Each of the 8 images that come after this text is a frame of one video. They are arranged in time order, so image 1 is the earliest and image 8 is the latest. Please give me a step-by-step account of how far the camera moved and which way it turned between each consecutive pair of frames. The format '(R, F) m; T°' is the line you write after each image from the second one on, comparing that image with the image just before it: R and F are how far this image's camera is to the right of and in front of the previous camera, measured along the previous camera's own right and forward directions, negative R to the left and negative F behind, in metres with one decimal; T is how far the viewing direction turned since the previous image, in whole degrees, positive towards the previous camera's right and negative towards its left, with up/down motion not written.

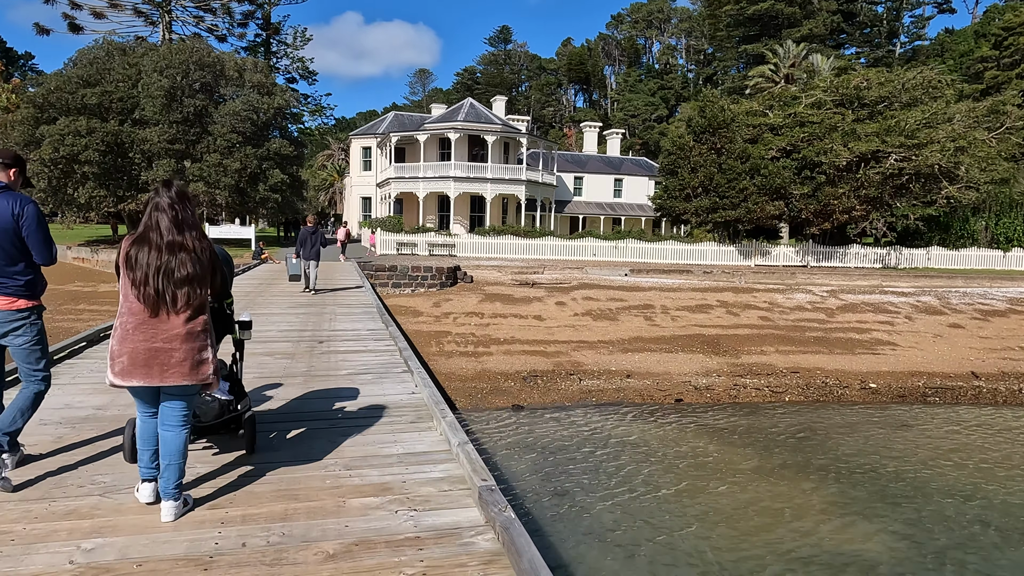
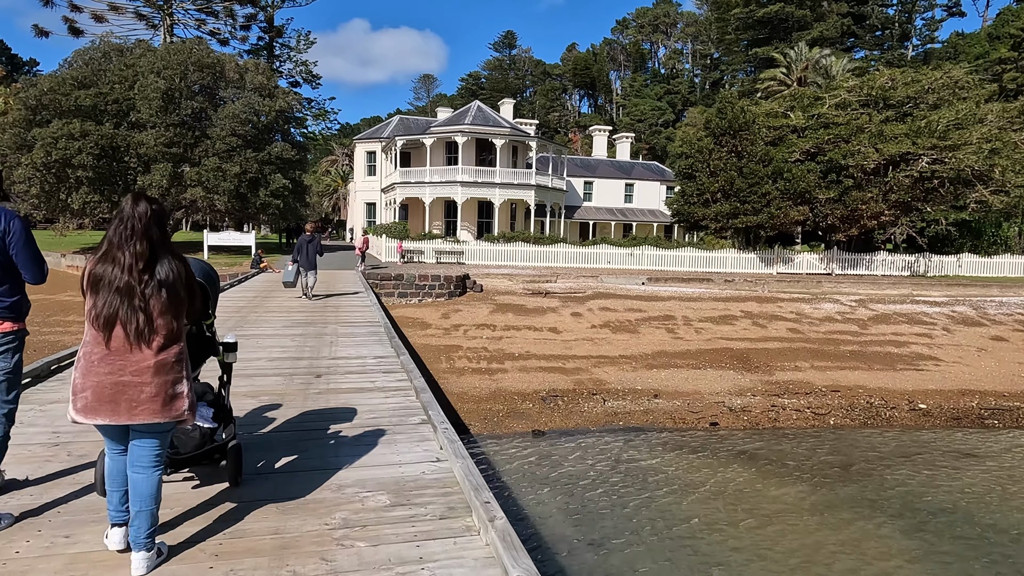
(-0.2, +1.0) m; 0°
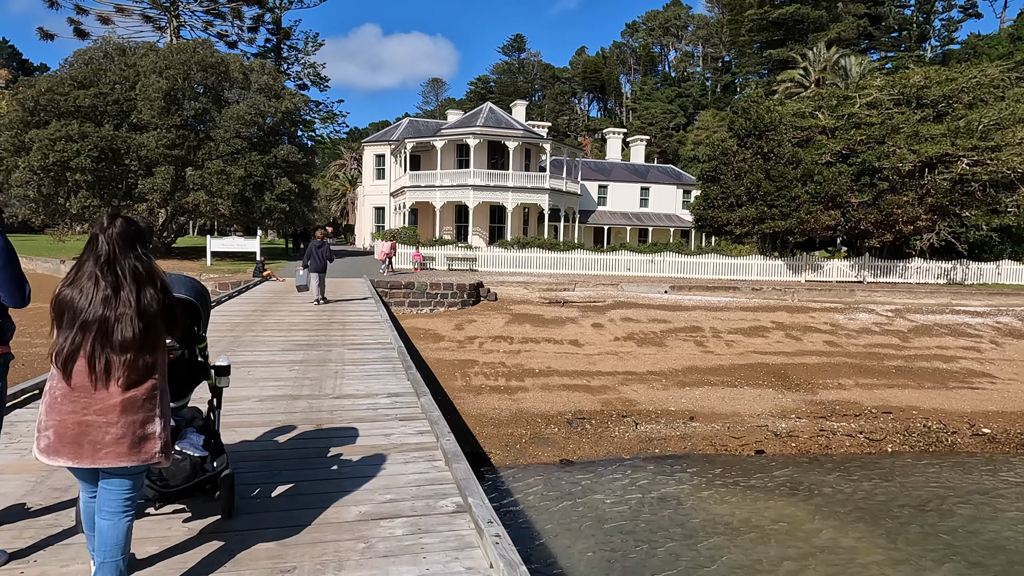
(-0.2, +1.0) m; -1°
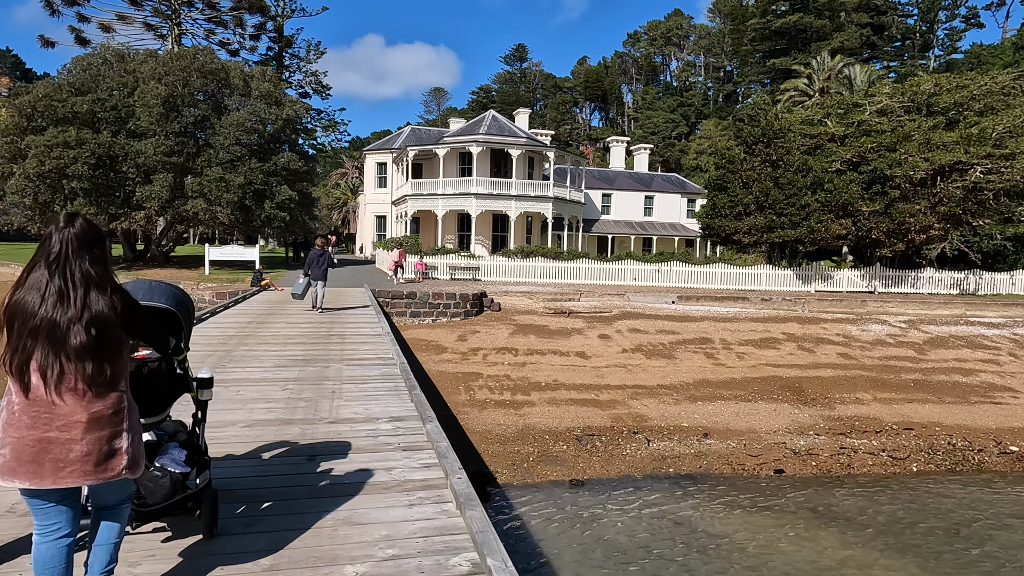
(-0.1, +0.4) m; 0°
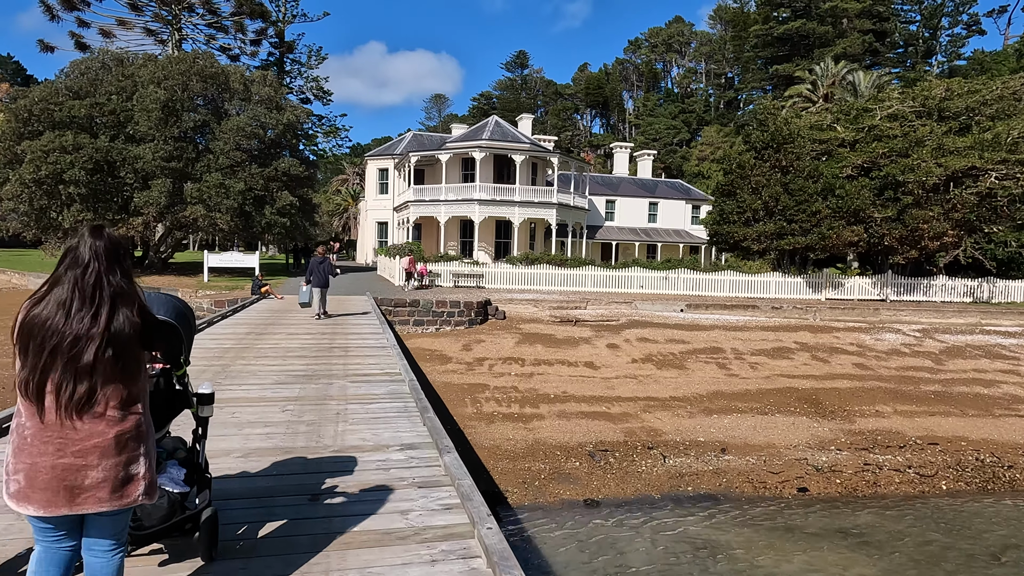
(-0.1, +0.4) m; 0°
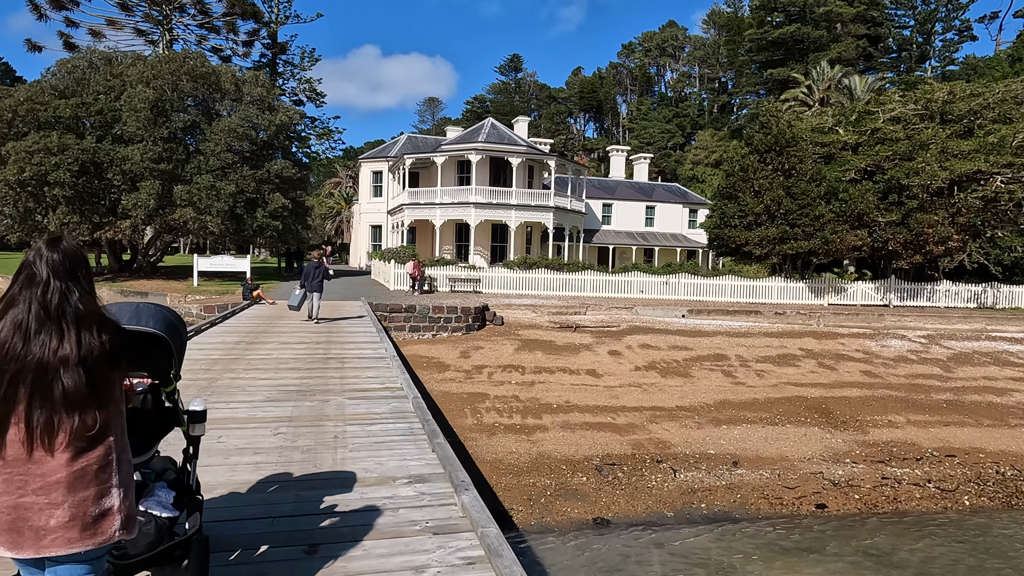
(-0.1, +0.4) m; +1°
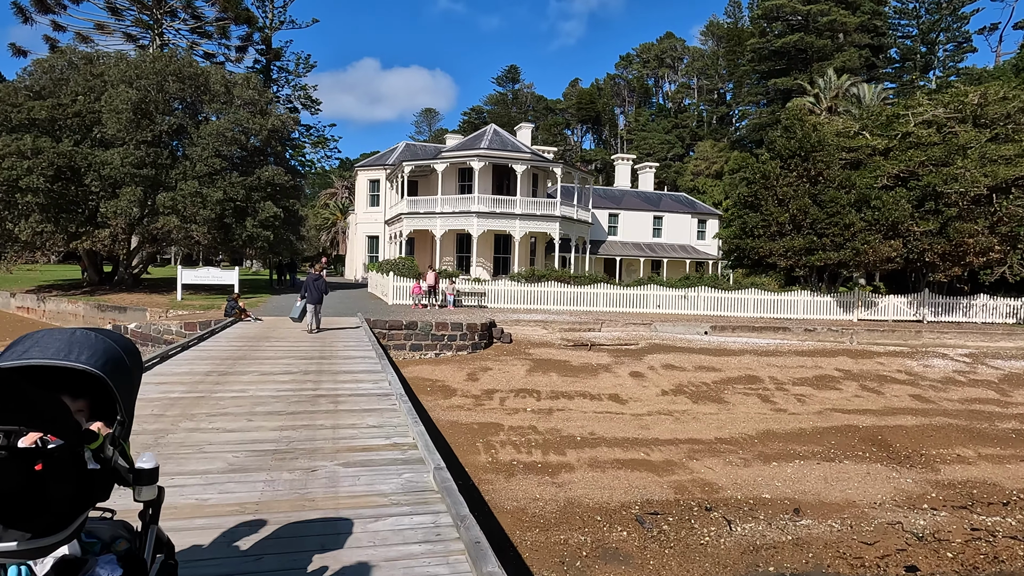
(-0.3, +1.4) m; 0°
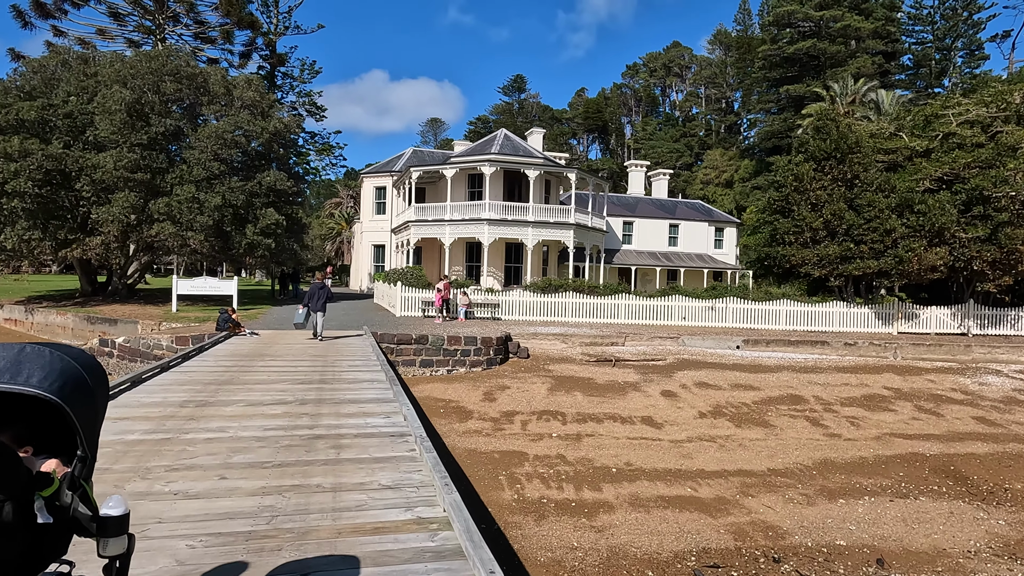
(-0.3, +1.2) m; 0°
